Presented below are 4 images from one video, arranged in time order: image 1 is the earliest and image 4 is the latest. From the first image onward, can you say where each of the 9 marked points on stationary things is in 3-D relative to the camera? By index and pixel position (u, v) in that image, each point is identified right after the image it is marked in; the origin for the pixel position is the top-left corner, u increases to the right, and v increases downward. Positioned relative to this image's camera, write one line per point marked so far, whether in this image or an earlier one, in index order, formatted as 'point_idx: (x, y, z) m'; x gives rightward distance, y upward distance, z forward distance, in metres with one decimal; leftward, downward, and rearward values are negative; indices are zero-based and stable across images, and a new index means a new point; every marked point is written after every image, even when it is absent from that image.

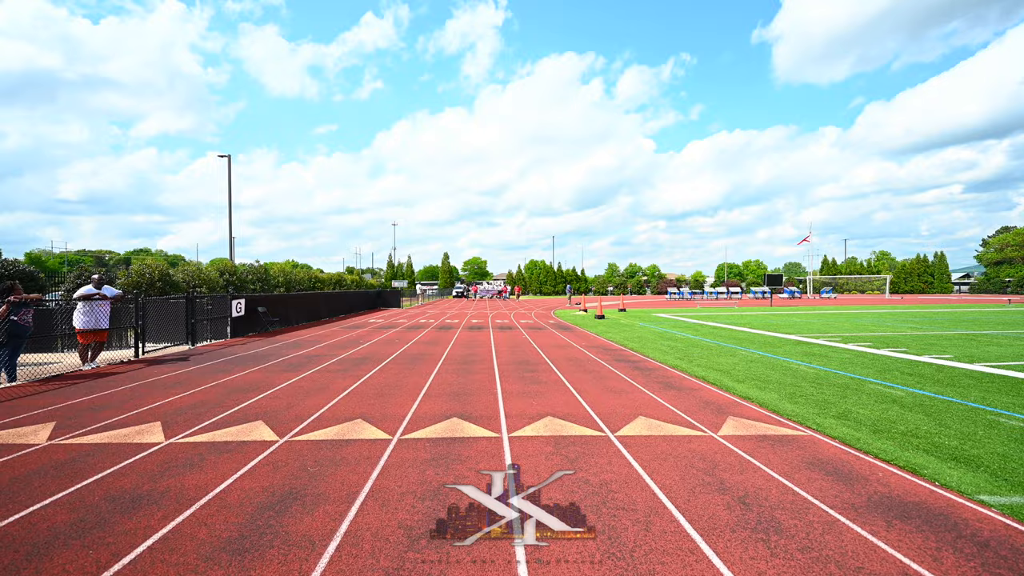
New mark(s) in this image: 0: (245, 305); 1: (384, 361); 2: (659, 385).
0: (-11.6, -0.8, +18.7) m
1: (-3.9, -2.2, +13.3) m
2: (+3.4, -2.3, +10.2) m
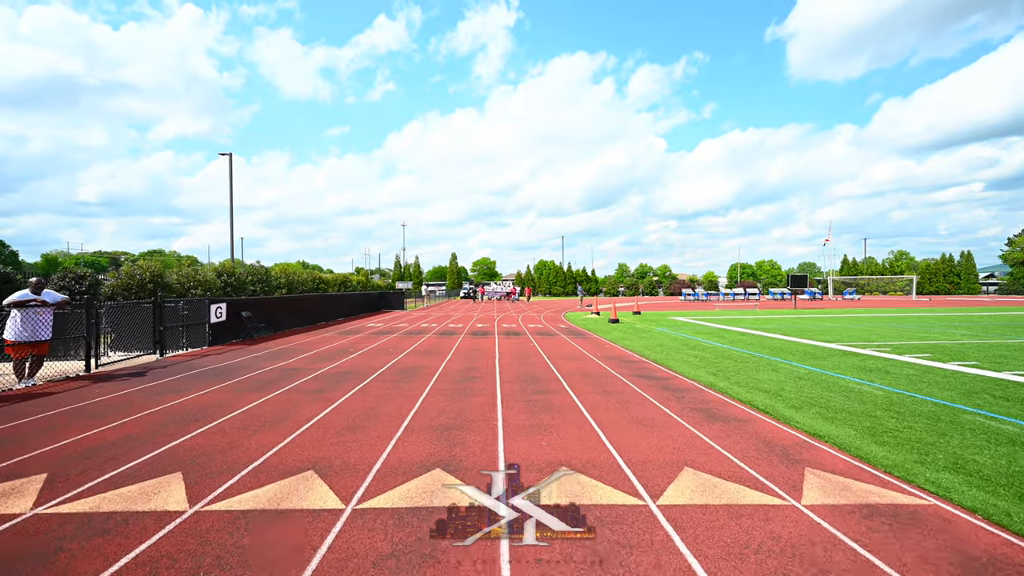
0: (-11.3, -0.9, +17.1) m
1: (-3.8, -2.3, +11.5) m
2: (+3.5, -2.4, +8.2) m
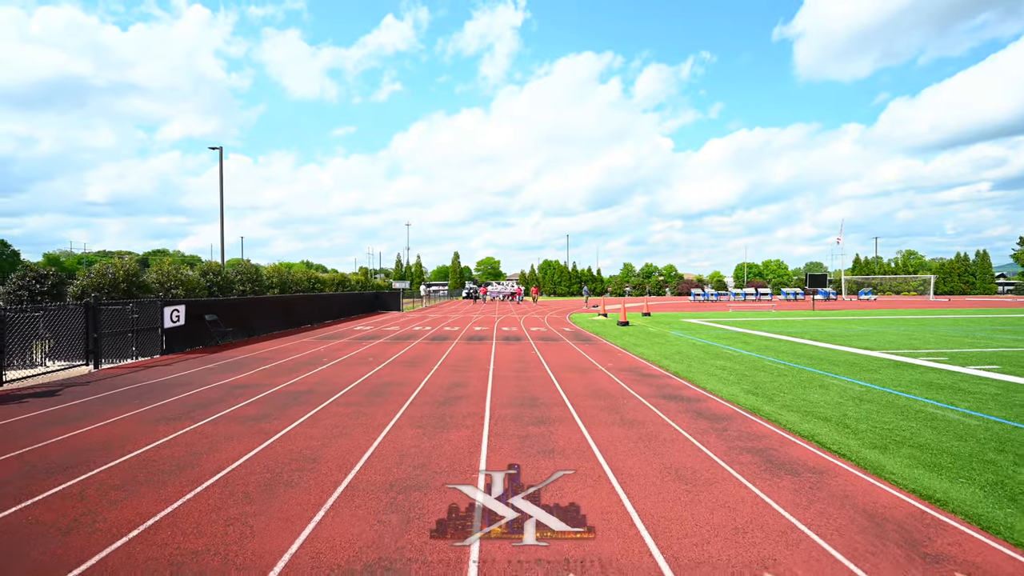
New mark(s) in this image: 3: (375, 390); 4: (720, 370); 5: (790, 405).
0: (-11.4, -0.9, +15.1) m
1: (-3.9, -2.3, +9.4) m
2: (+3.4, -2.4, +6.1) m
3: (-3.1, -2.3, +9.9) m
4: (+6.2, -2.4, +12.9) m
5: (+5.8, -2.4, +9.0) m
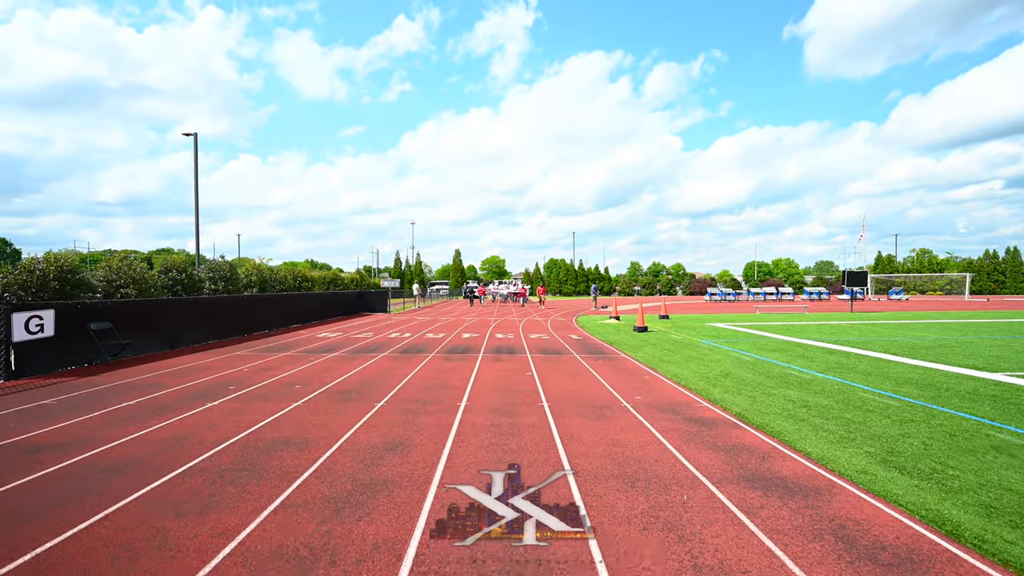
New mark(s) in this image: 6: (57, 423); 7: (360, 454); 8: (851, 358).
0: (-11.7, -0.8, +11.1) m
1: (-4.3, -2.3, +5.4) m
2: (+2.9, -2.4, +1.9) m
3: (-3.5, -2.3, +5.8) m
4: (+5.8, -2.4, +8.7) m
5: (+5.4, -2.4, +4.8) m
6: (-7.8, -2.3, +7.1) m
7: (-2.0, -2.3, +5.8) m
8: (+11.2, -2.3, +14.7) m
